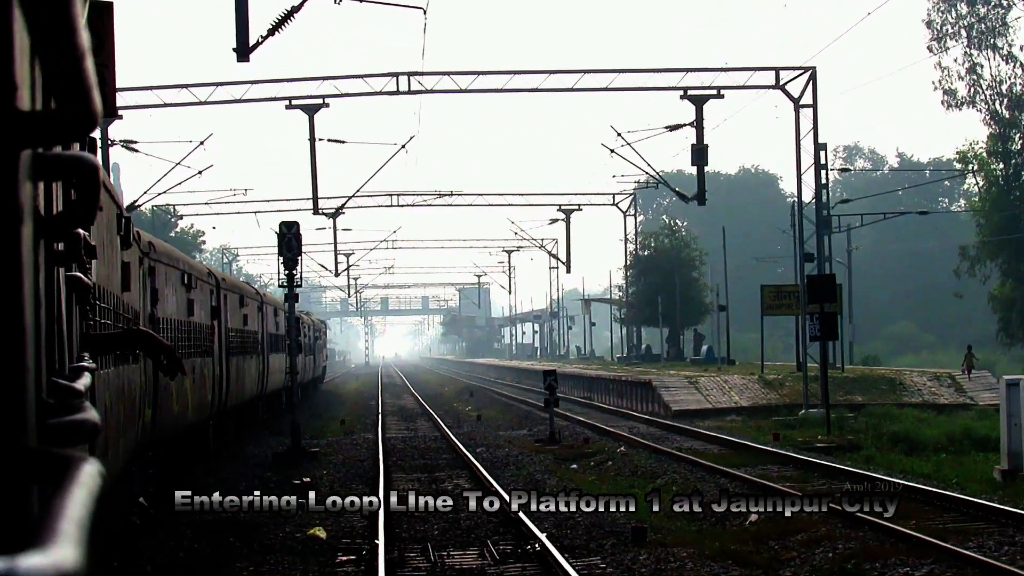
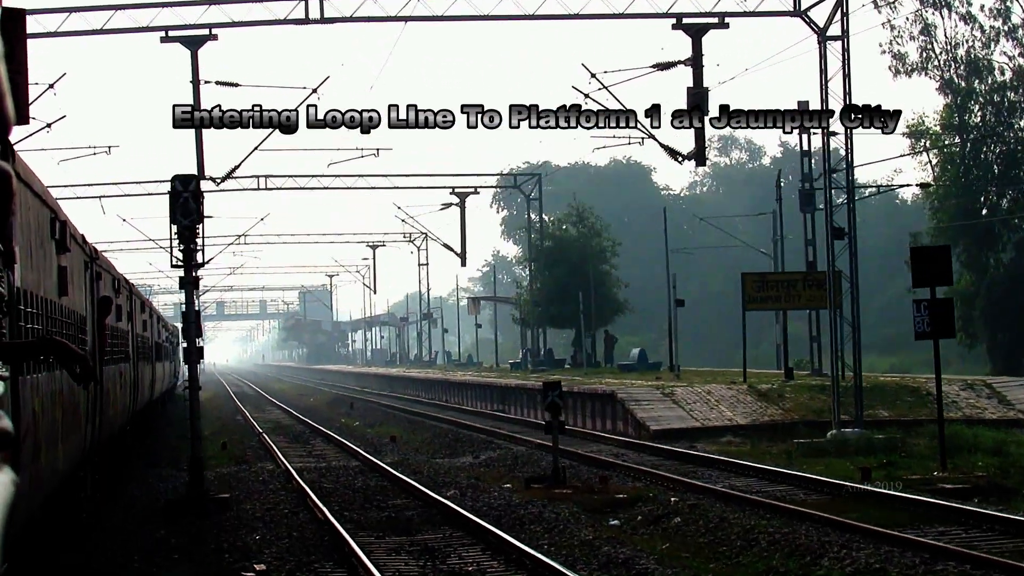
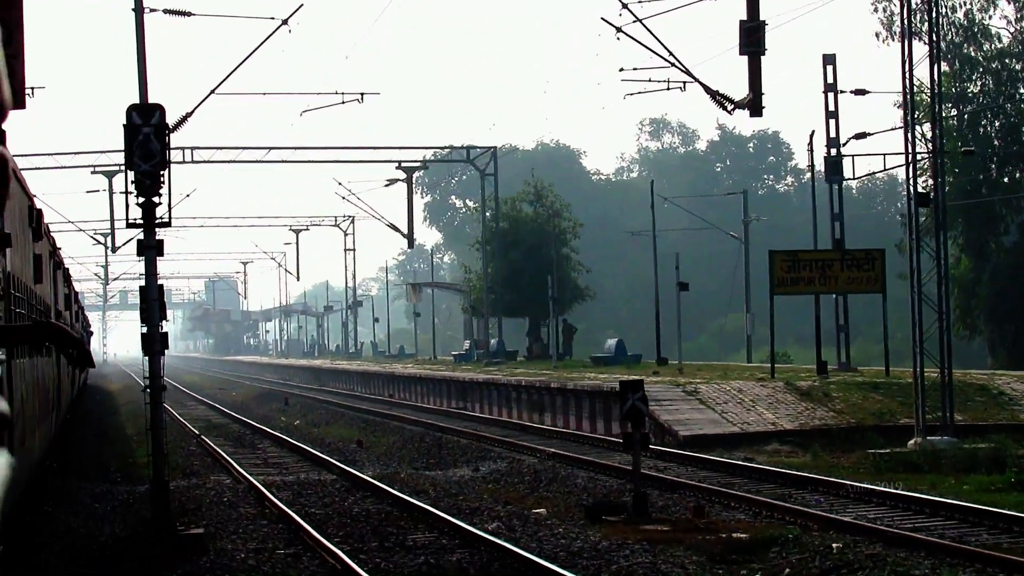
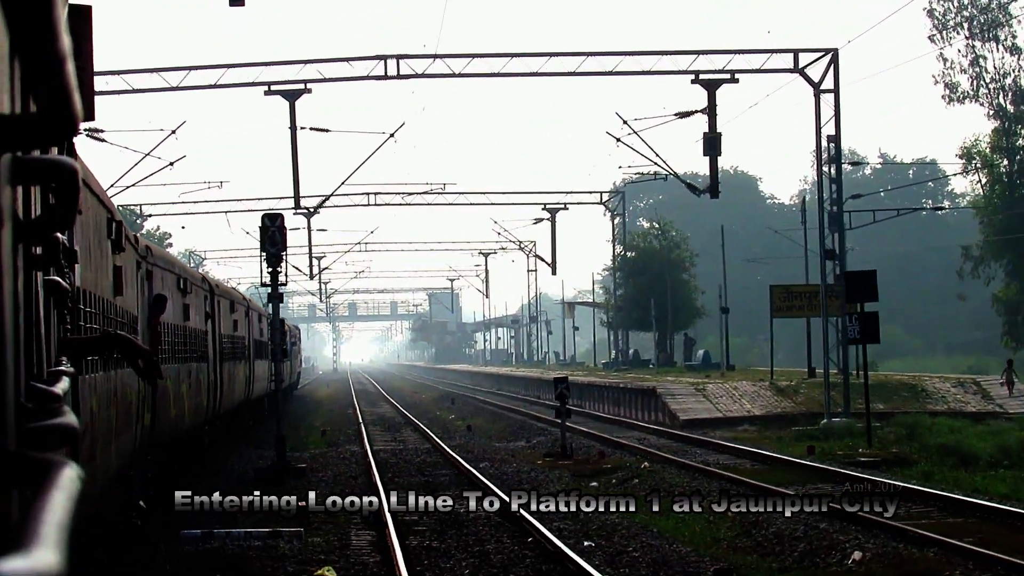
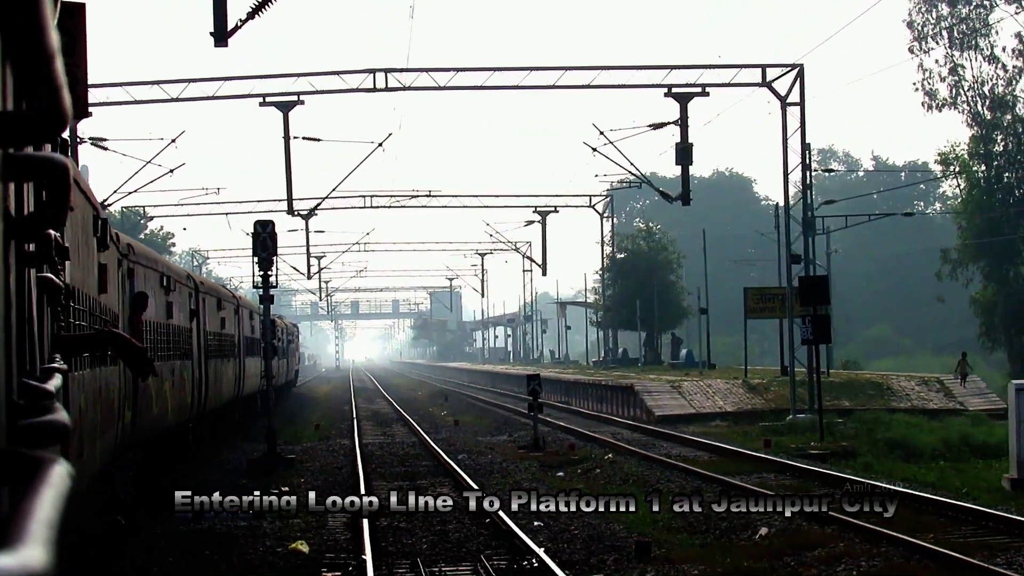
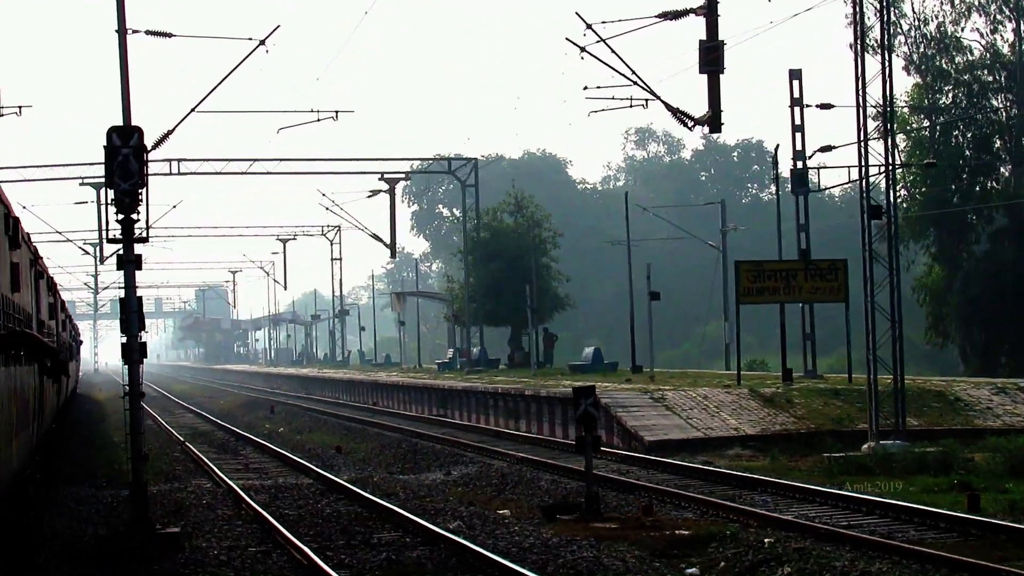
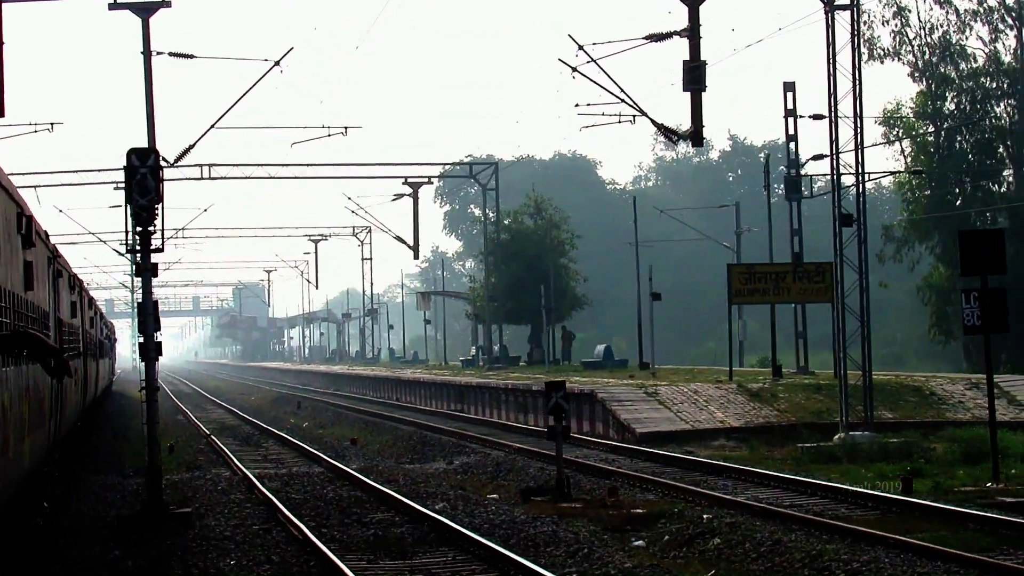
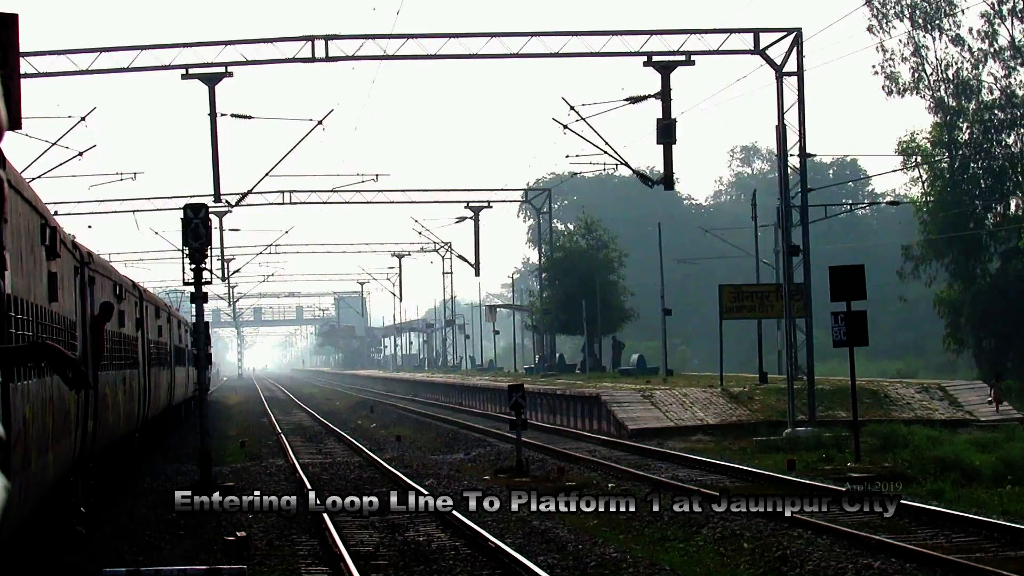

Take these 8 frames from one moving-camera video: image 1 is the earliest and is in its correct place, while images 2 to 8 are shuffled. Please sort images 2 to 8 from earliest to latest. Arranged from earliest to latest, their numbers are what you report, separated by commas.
5, 4, 8, 2, 7, 6, 3
